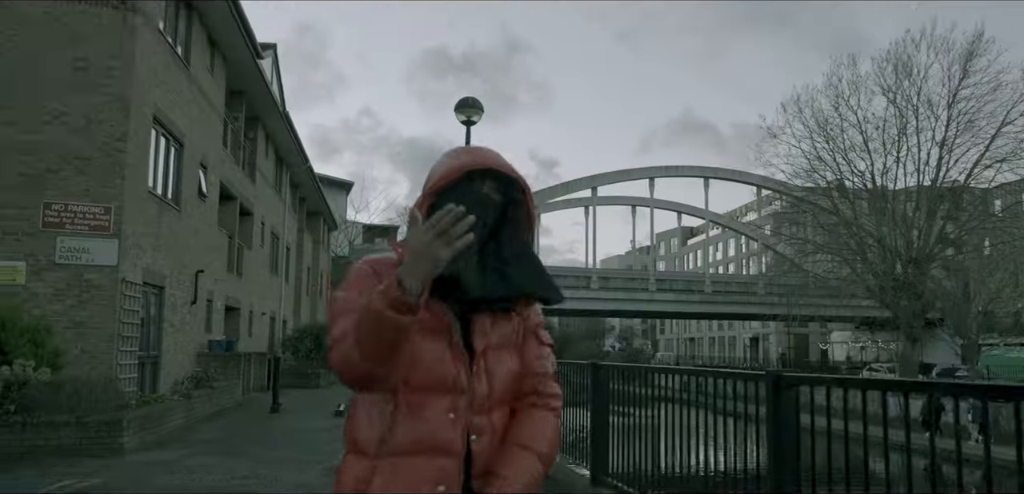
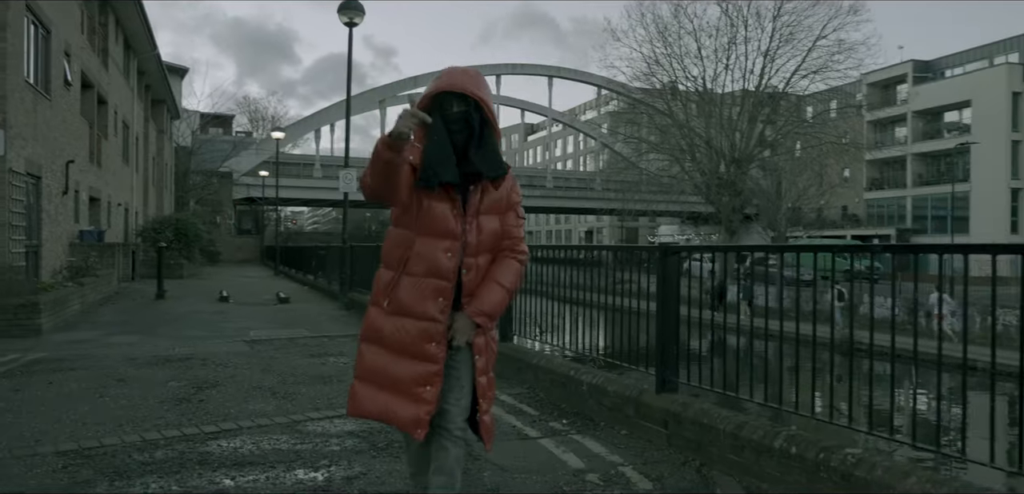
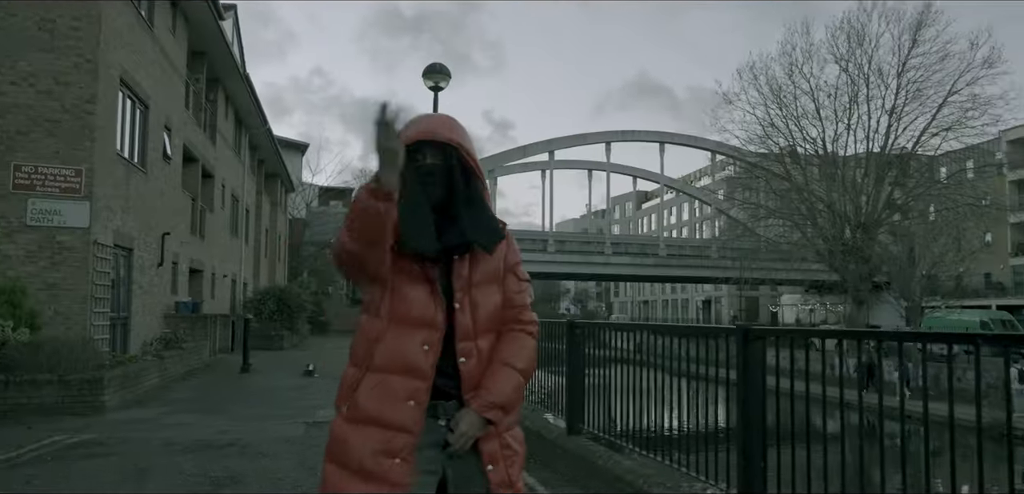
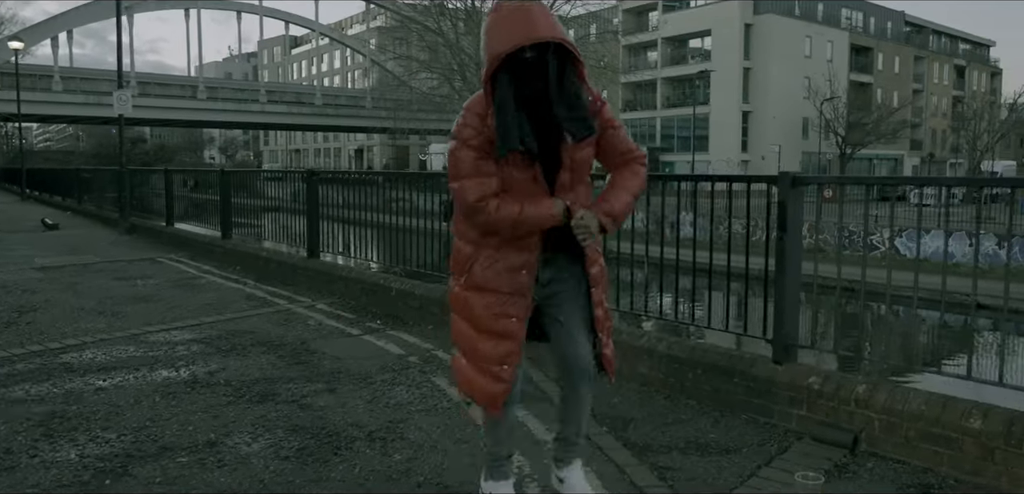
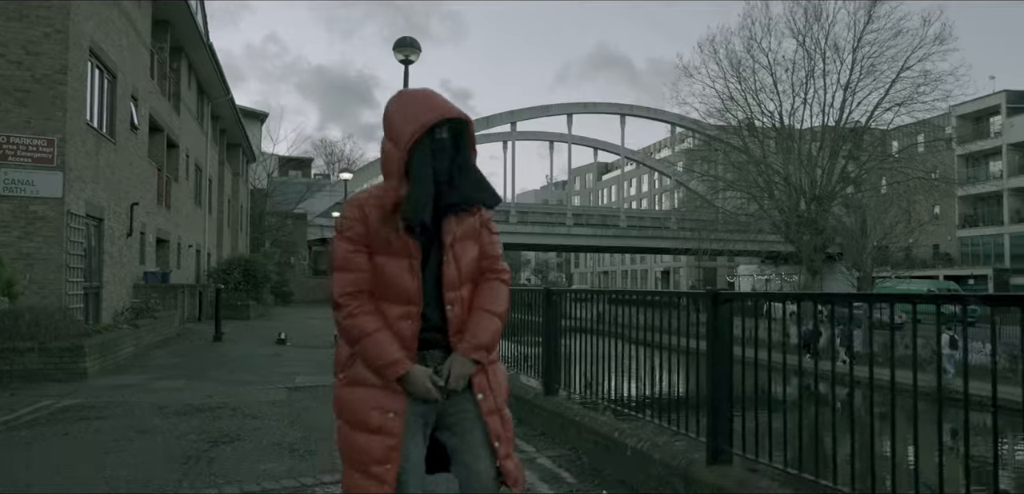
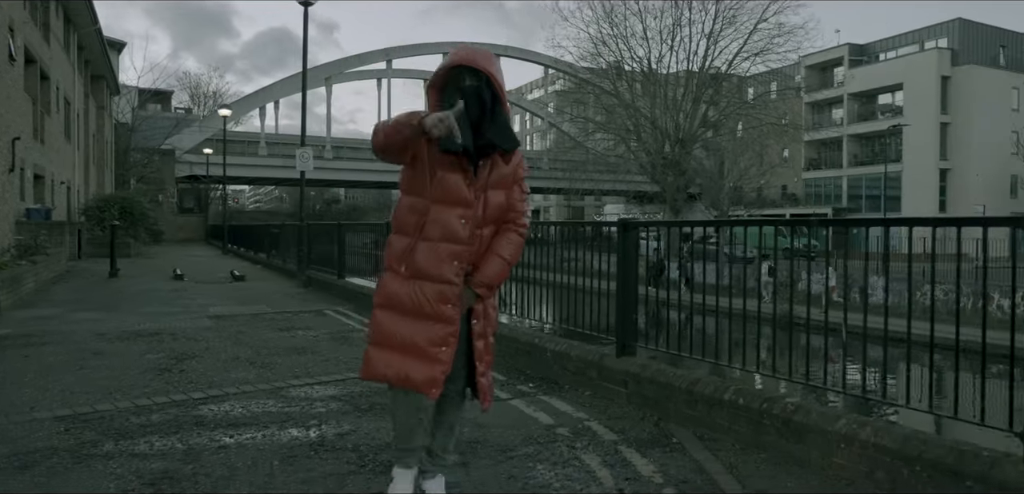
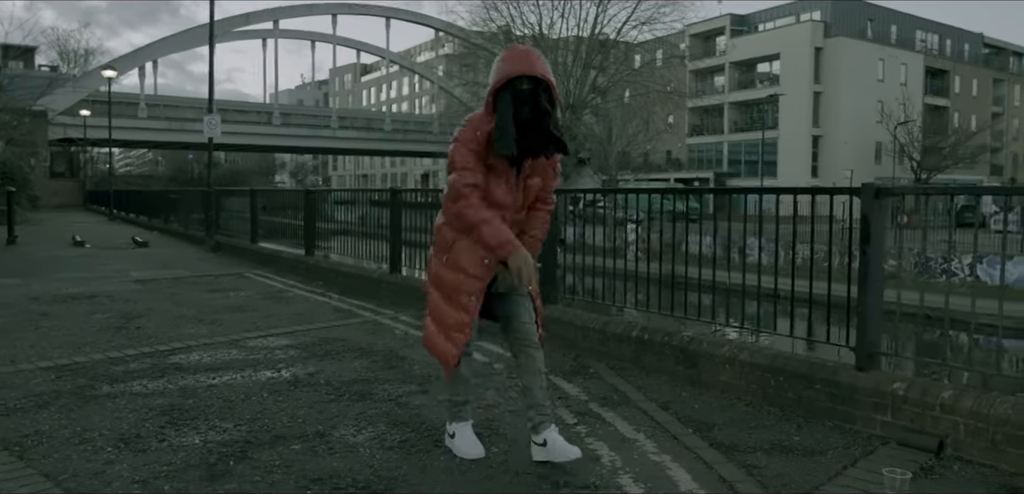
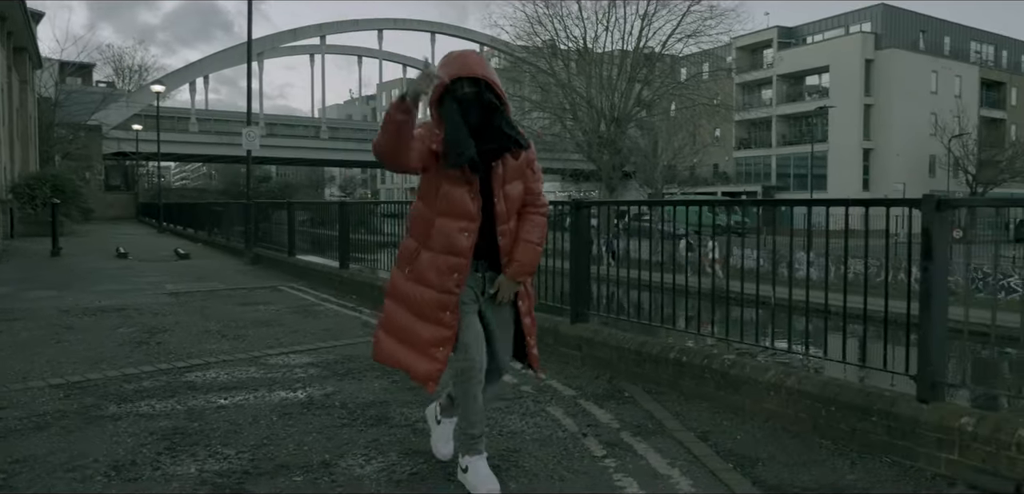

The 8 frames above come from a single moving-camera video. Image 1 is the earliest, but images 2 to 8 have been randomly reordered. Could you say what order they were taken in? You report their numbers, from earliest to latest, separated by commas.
3, 5, 2, 6, 8, 7, 4
